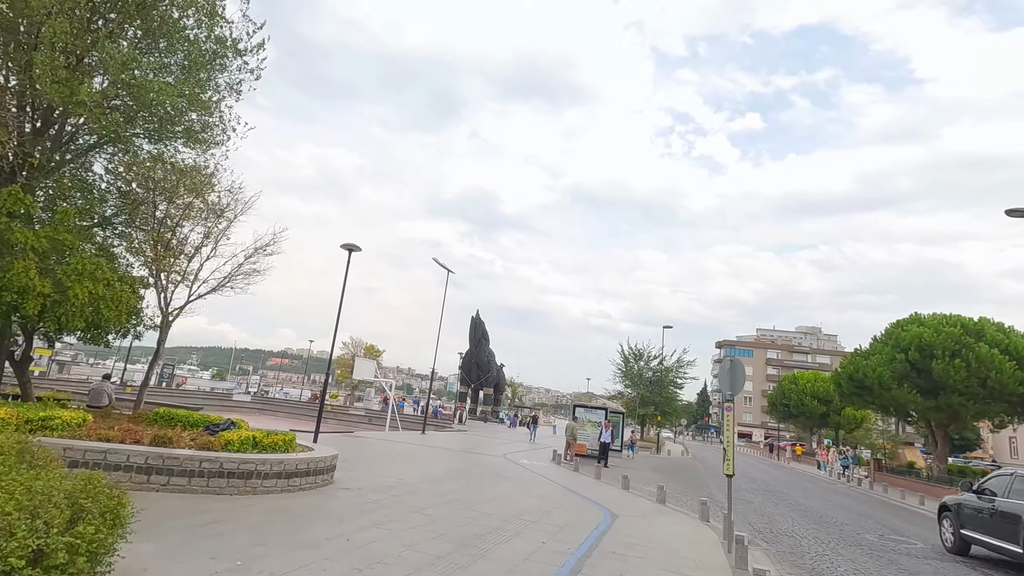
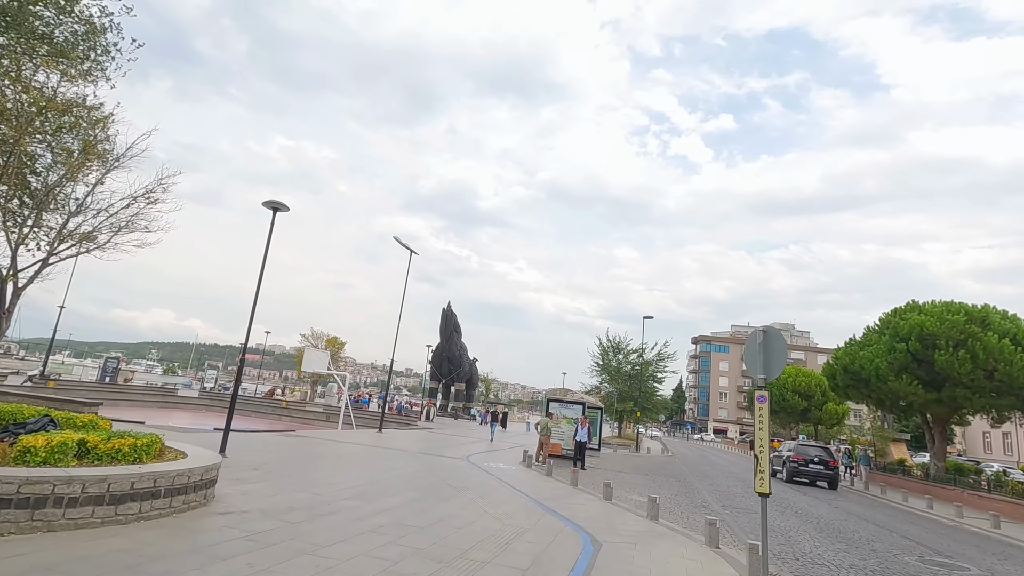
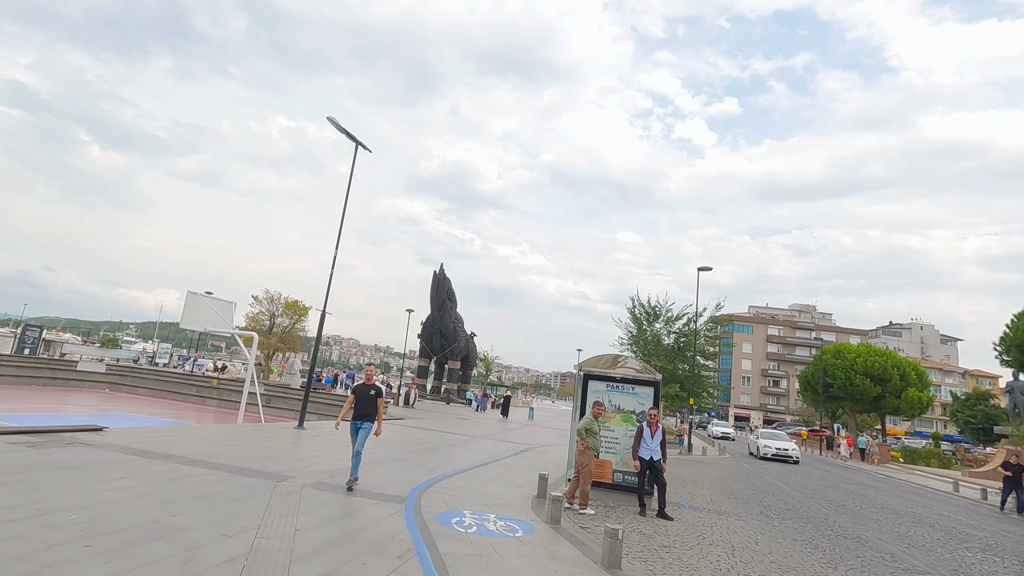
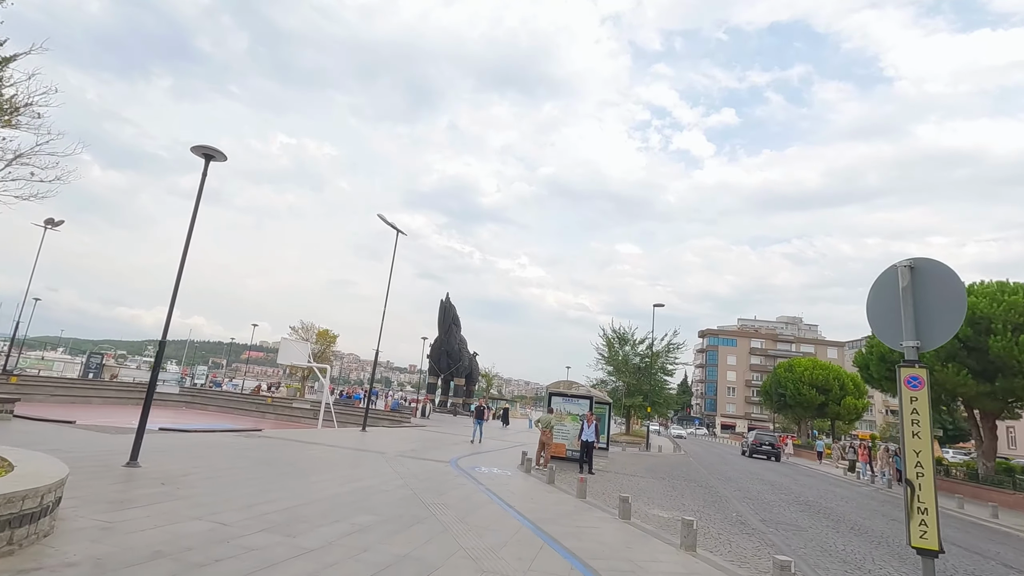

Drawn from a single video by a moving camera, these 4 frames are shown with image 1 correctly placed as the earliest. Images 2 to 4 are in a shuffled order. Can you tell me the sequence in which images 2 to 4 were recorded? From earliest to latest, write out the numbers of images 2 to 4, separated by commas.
2, 4, 3
